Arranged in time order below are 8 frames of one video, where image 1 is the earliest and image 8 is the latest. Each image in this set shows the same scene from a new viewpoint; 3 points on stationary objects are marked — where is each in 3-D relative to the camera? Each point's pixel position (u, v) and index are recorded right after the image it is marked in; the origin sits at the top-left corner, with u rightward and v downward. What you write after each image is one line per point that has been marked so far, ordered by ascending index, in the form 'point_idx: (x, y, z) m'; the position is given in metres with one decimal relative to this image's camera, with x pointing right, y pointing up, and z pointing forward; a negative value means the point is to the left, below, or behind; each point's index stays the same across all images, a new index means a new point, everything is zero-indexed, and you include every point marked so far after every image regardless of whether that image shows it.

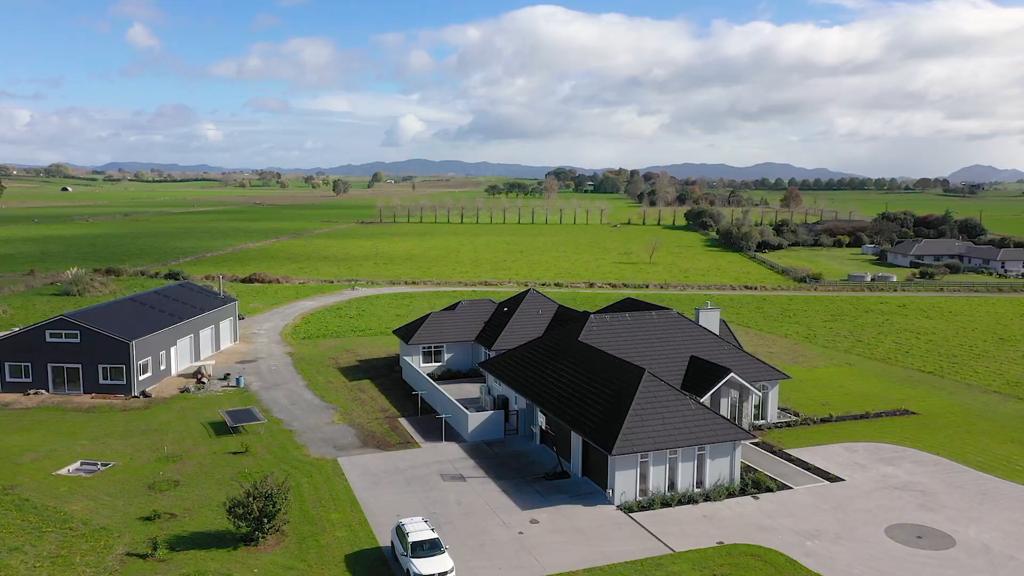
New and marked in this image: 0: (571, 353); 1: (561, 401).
0: (+0.7, -0.8, +10.6) m
1: (+0.5, -1.2, +9.7) m
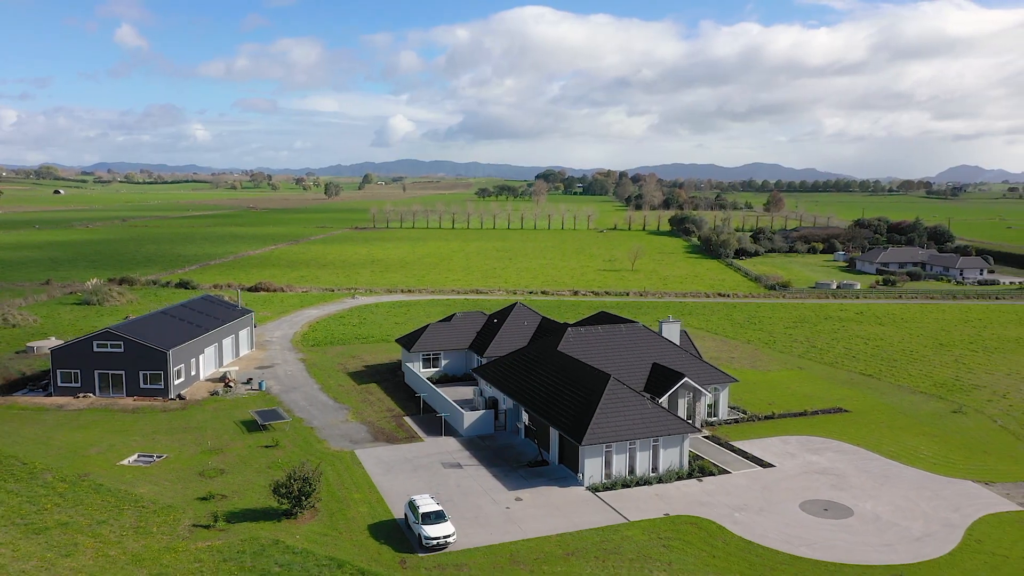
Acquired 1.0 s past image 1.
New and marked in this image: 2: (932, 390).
0: (+0.6, -1.0, +12.4) m
1: (+0.4, -1.5, +11.5) m
2: (+7.3, -1.7, +15.4) m
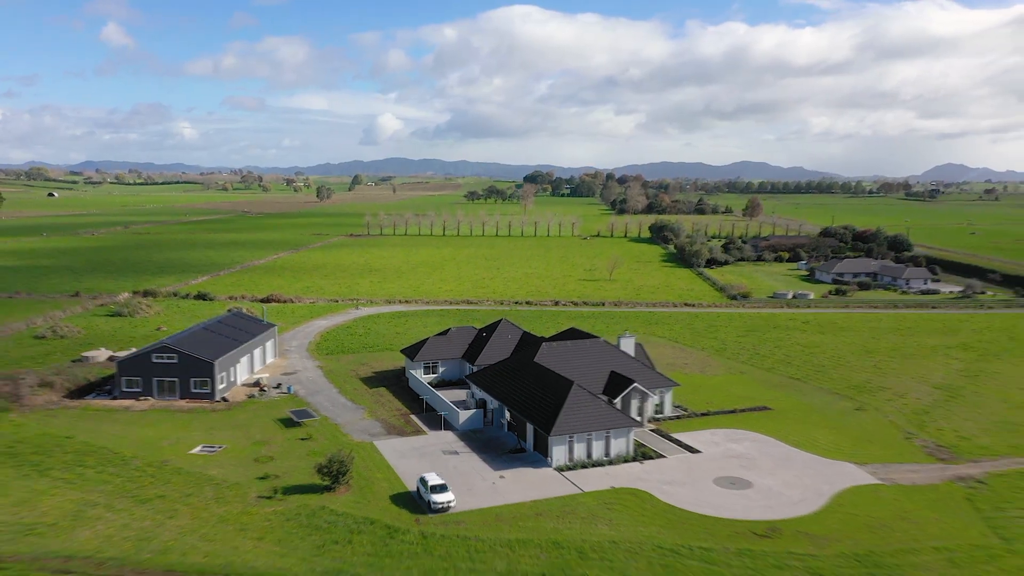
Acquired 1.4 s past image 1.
0: (+0.3, -1.4, +15.6) m
1: (+0.1, -1.9, +14.6) m
2: (+7.0, -2.1, +18.6) m
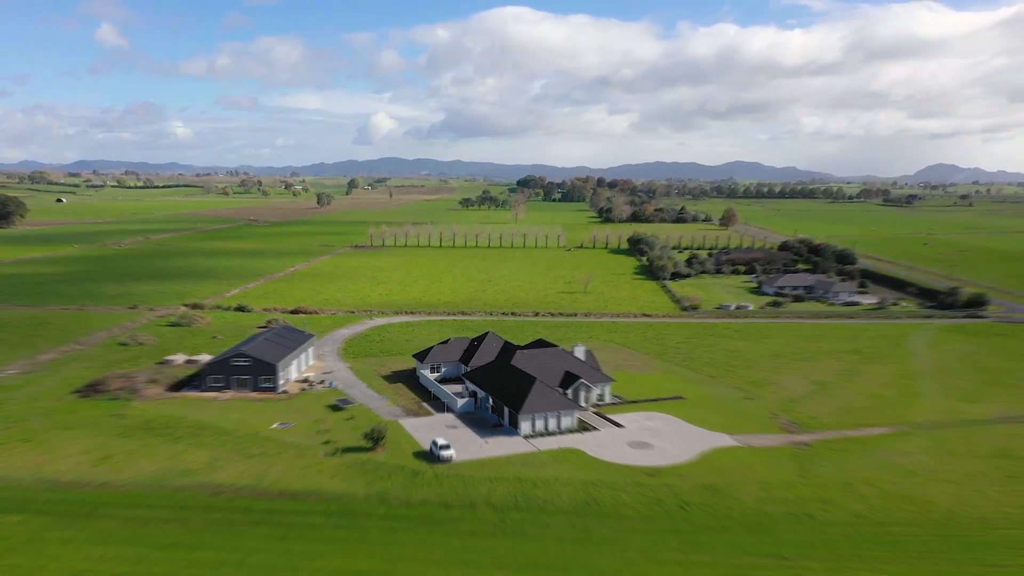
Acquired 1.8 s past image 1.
0: (-0.1, -2.0, +21.9) m
1: (-0.3, -2.5, +21.0) m
2: (+6.6, -2.7, +24.9) m
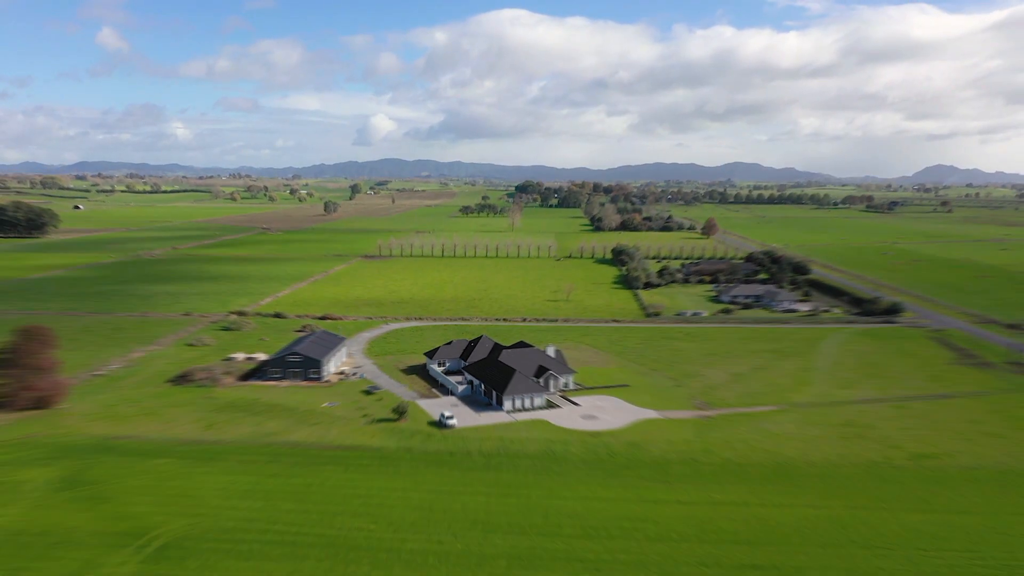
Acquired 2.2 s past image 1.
0: (-0.6, -2.5, +29.4) m
1: (-0.7, -3.0, +28.5) m
2: (+6.1, -3.2, +32.5) m
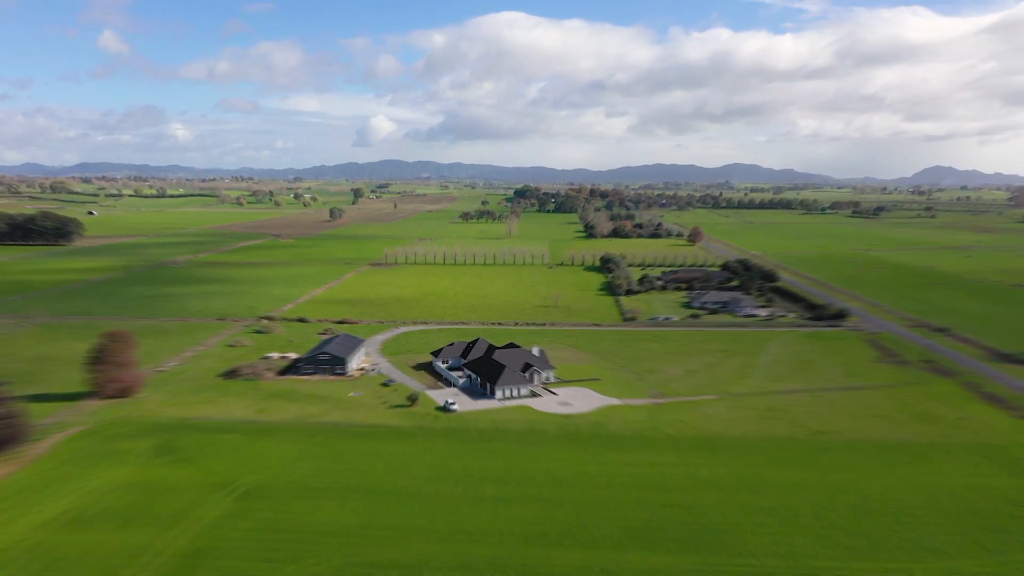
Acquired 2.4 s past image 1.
0: (-0.9, -3.0, +36.0) m
1: (-1.1, -3.4, +35.1) m
2: (+5.8, -3.7, +39.0) m
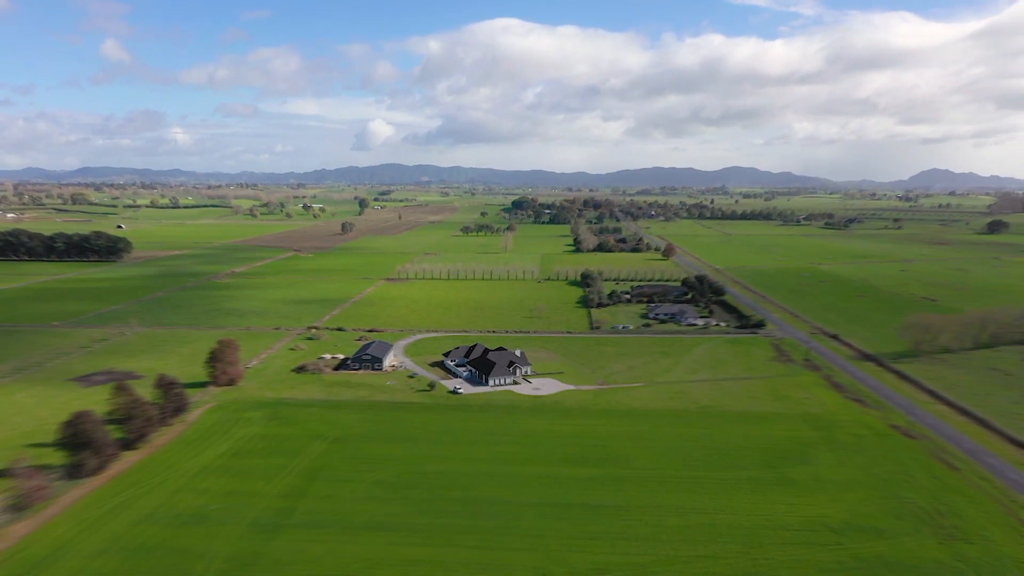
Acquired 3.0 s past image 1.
0: (-1.6, -4.2, +50.7) m
1: (-1.7, -4.6, +49.8) m
2: (+5.1, -4.8, +53.8) m
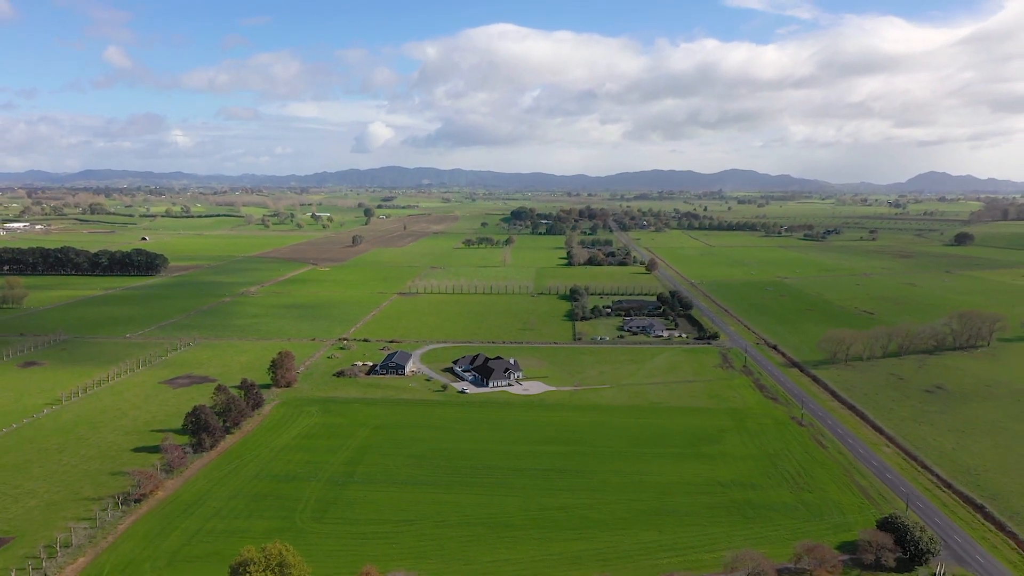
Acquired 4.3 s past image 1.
0: (-1.9, -5.8, +64.4) m
1: (-2.1, -6.2, +63.5) m
2: (+4.8, -6.5, +67.4) m
